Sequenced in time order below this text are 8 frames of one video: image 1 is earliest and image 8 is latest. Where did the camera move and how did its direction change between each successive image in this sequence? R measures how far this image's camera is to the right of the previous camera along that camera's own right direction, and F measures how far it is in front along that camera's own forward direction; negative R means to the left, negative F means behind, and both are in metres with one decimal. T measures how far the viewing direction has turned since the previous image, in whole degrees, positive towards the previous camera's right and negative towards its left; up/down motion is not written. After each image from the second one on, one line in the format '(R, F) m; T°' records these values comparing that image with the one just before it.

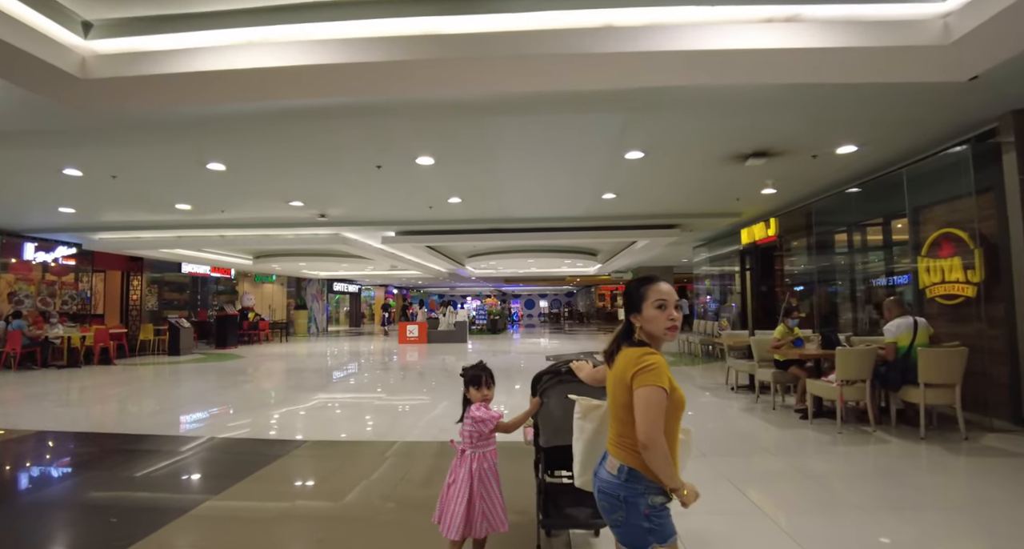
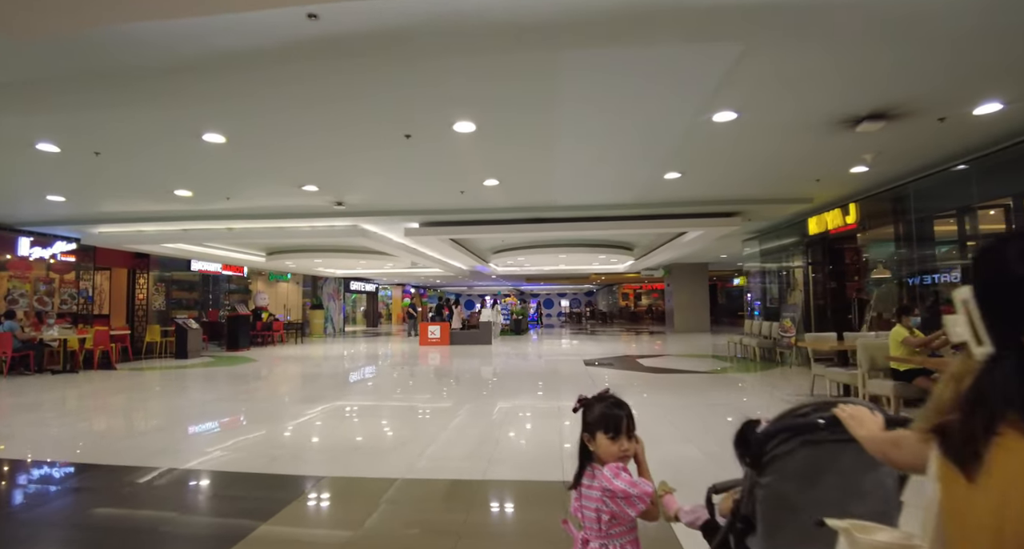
(-0.4, +0.9) m; -2°
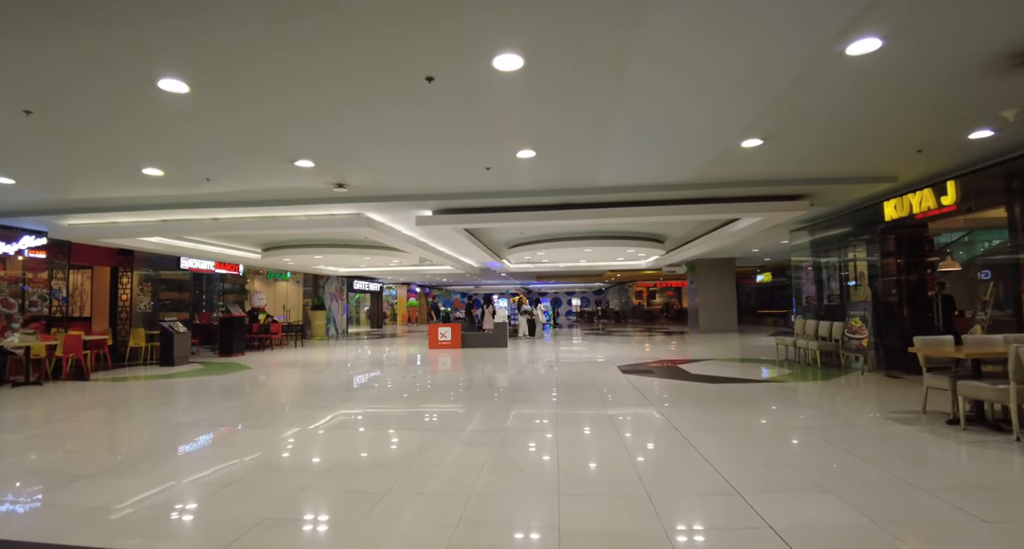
(-0.4, +1.1) m; 0°
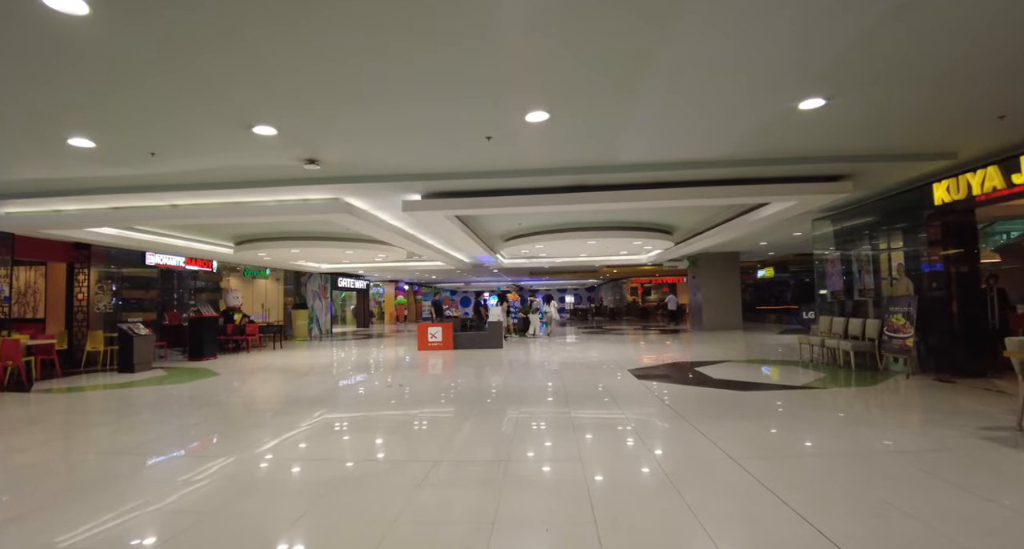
(-0.2, +0.9) m; +1°
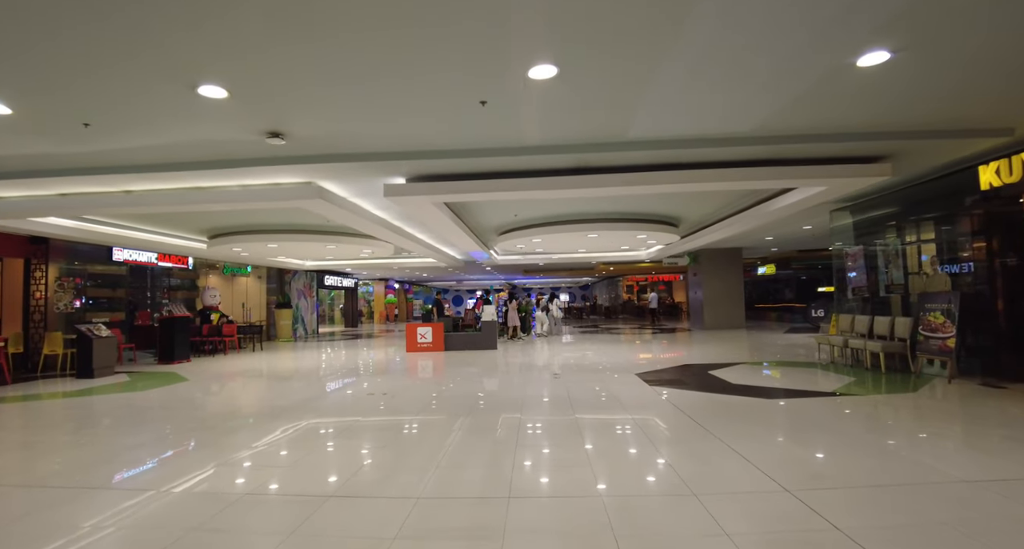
(-0.1, +0.7) m; +1°
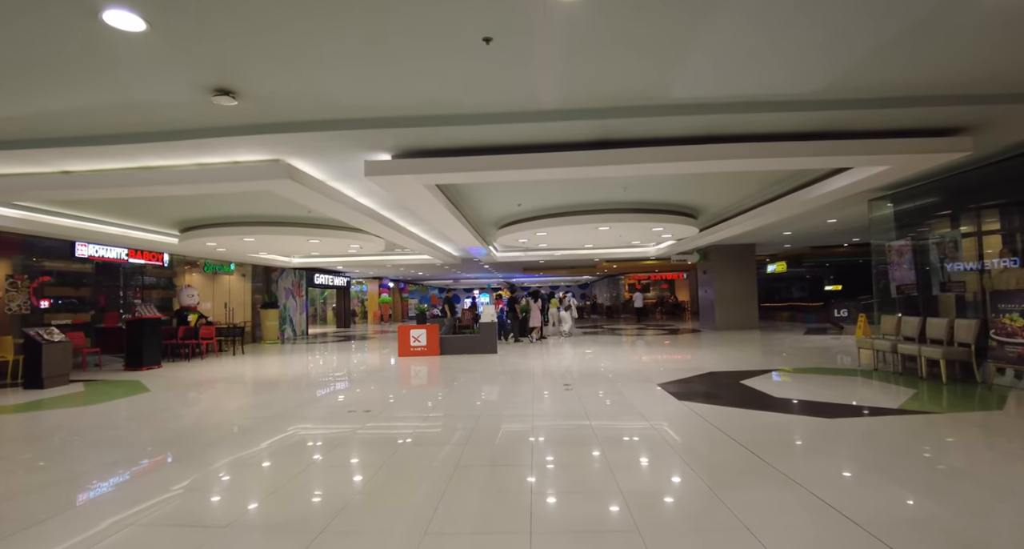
(-0.1, +0.9) m; 0°
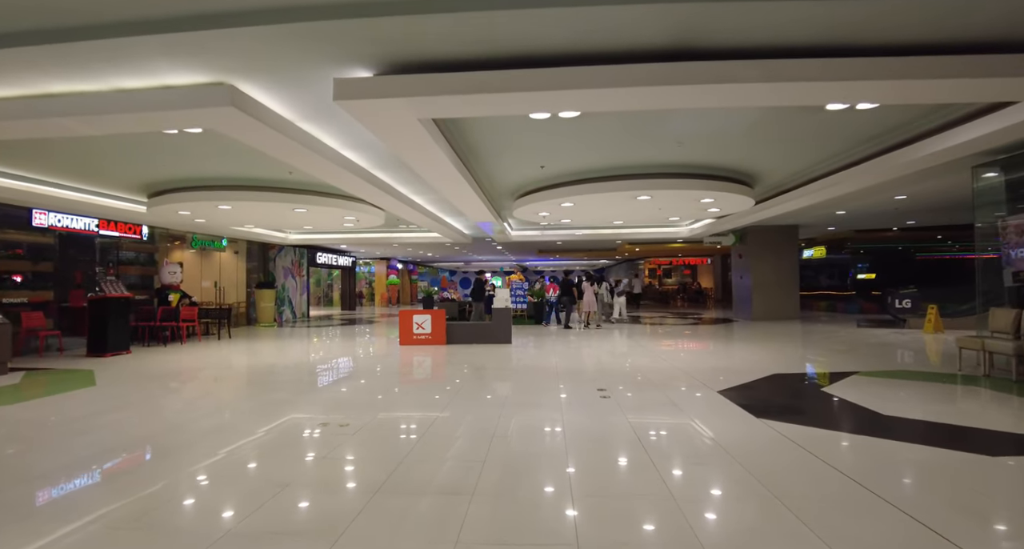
(-0.1, +1.3) m; -1°
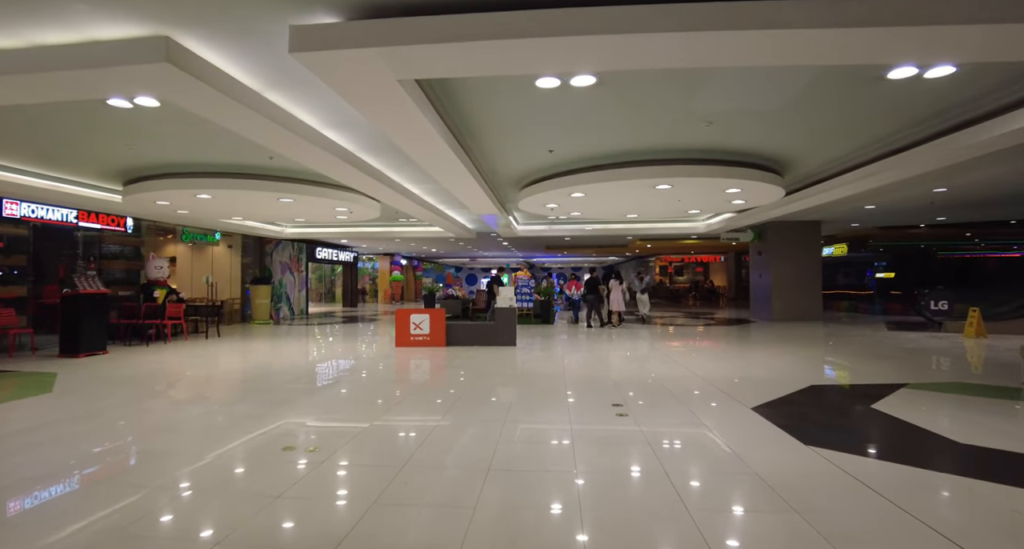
(0.0, +0.6) m; -1°
